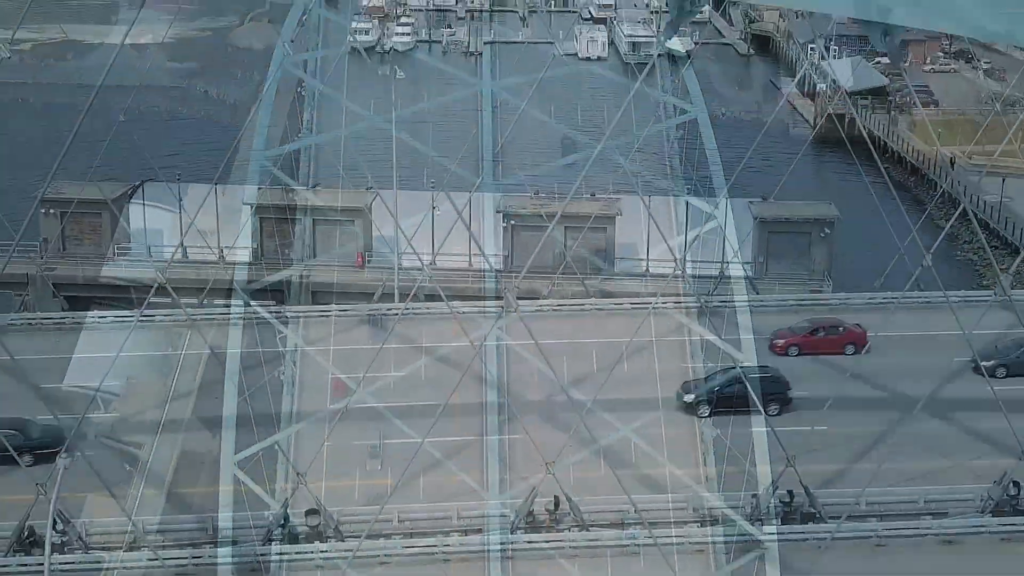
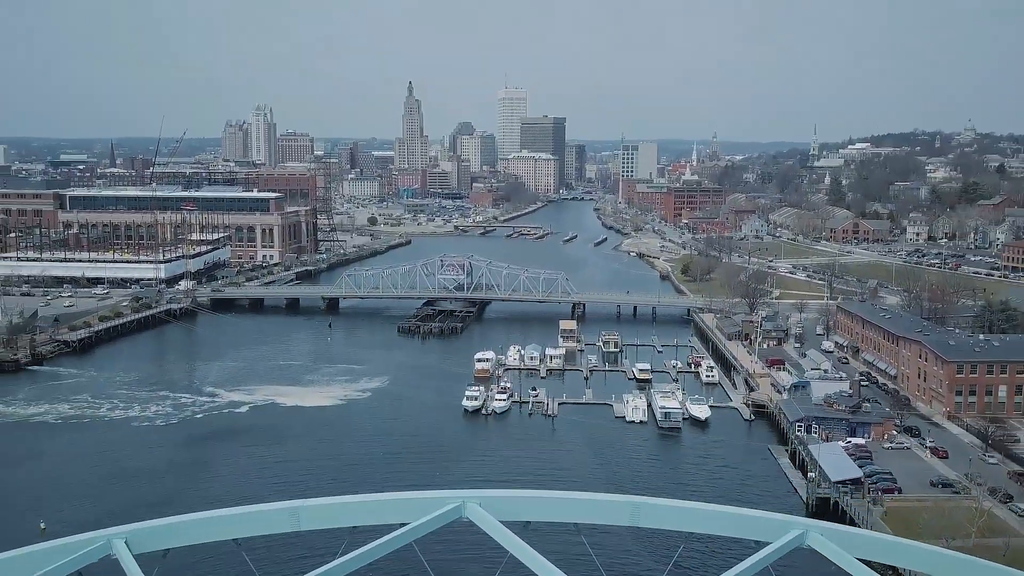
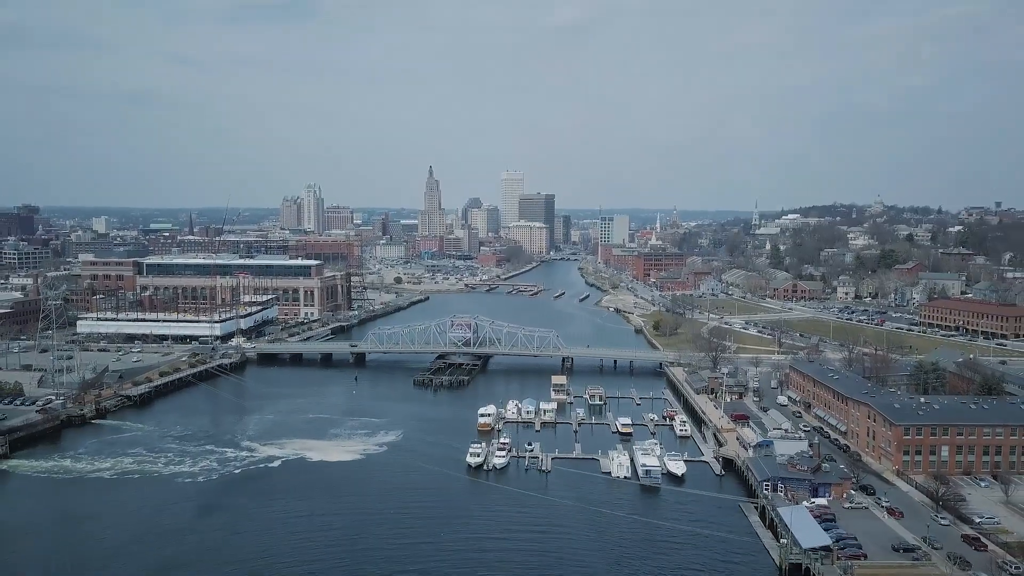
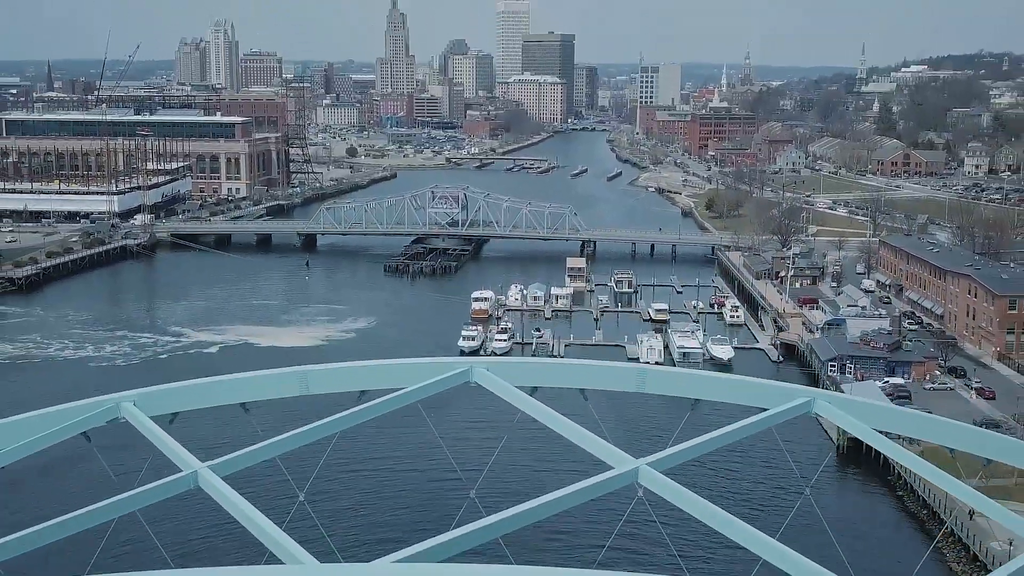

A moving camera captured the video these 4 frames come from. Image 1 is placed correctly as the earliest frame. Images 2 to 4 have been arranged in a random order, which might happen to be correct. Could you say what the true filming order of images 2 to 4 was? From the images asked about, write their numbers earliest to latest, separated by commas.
4, 2, 3
